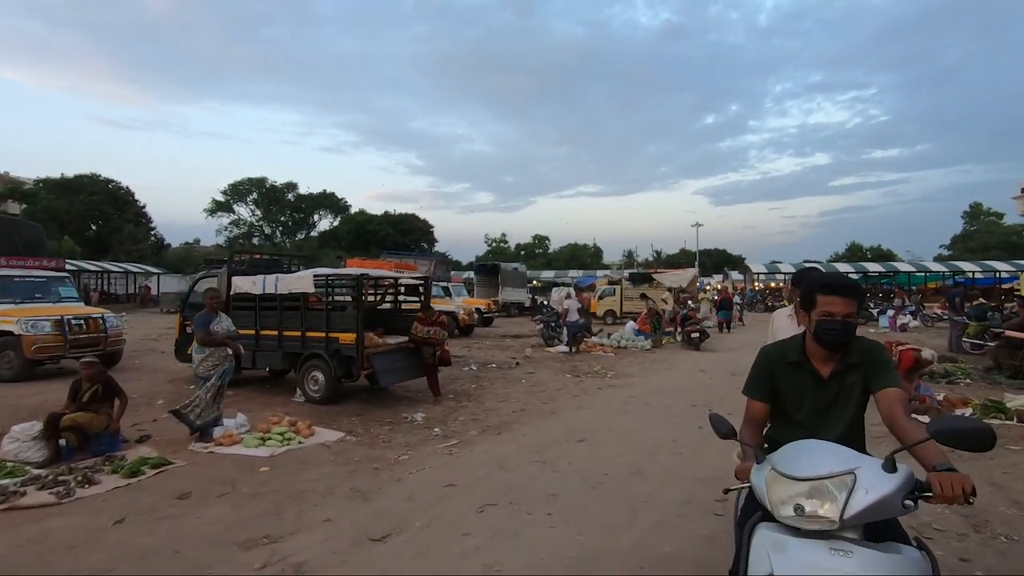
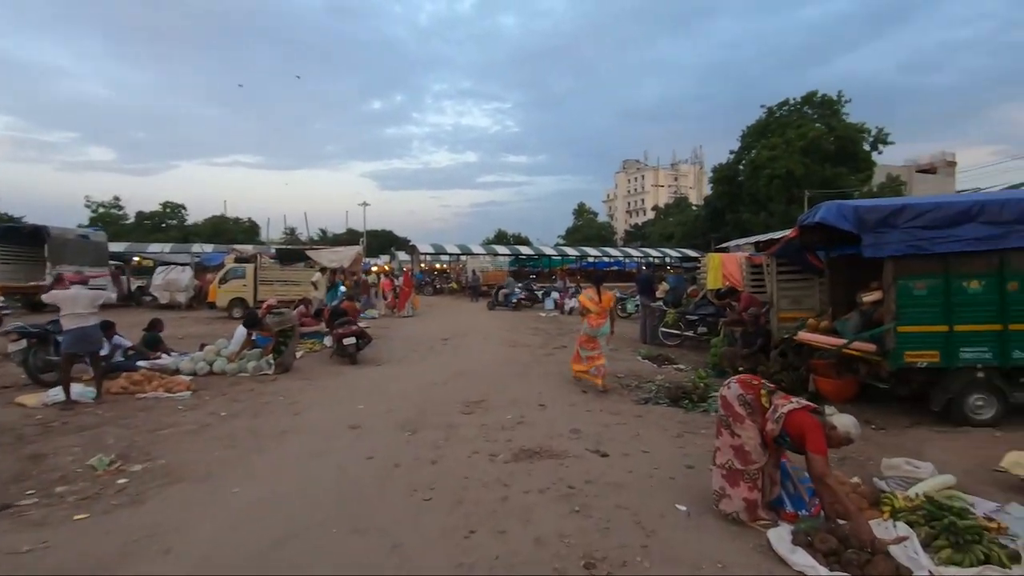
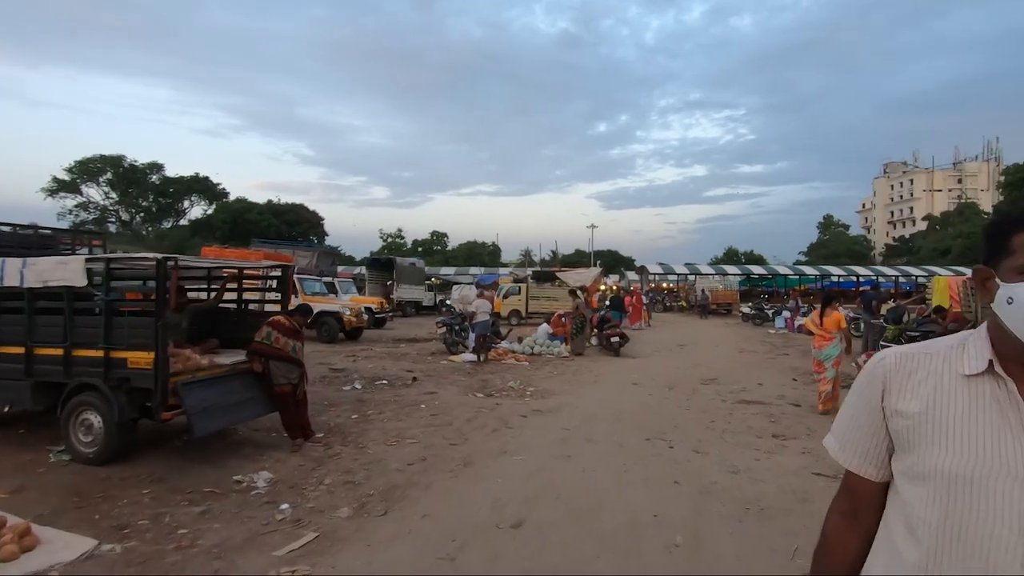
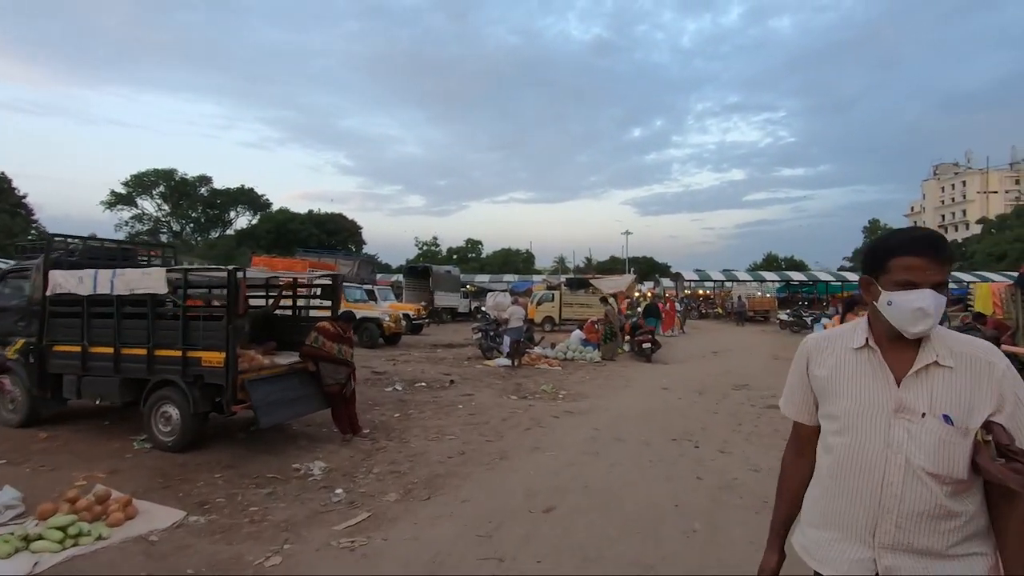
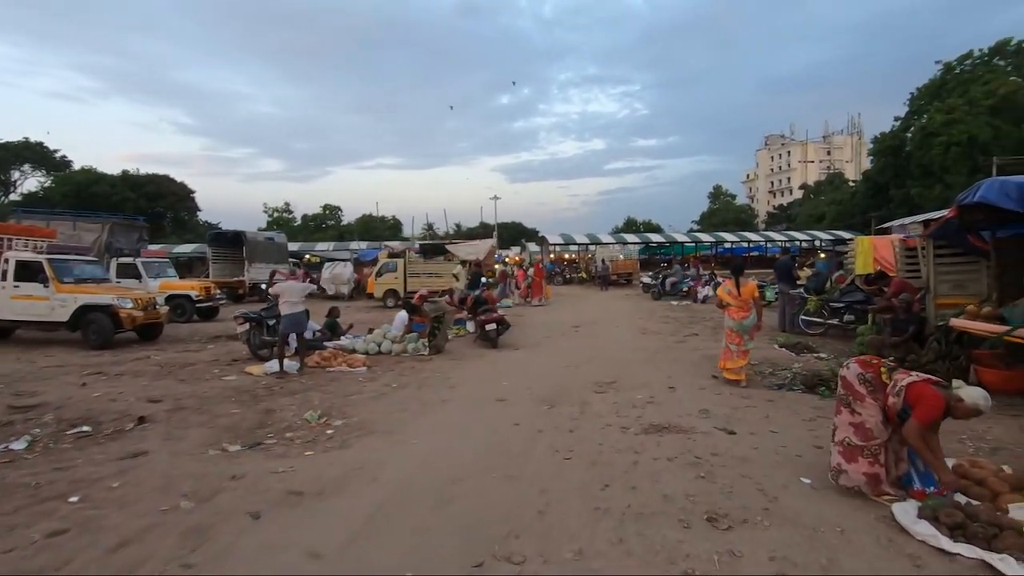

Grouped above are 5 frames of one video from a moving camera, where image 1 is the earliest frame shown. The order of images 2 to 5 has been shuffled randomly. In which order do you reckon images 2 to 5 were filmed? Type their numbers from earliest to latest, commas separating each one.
4, 3, 5, 2
